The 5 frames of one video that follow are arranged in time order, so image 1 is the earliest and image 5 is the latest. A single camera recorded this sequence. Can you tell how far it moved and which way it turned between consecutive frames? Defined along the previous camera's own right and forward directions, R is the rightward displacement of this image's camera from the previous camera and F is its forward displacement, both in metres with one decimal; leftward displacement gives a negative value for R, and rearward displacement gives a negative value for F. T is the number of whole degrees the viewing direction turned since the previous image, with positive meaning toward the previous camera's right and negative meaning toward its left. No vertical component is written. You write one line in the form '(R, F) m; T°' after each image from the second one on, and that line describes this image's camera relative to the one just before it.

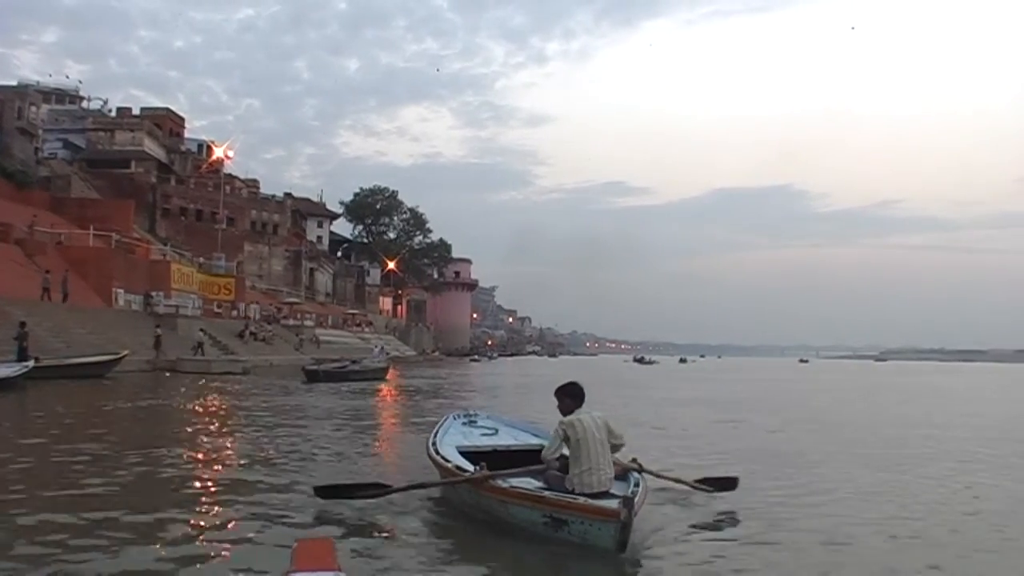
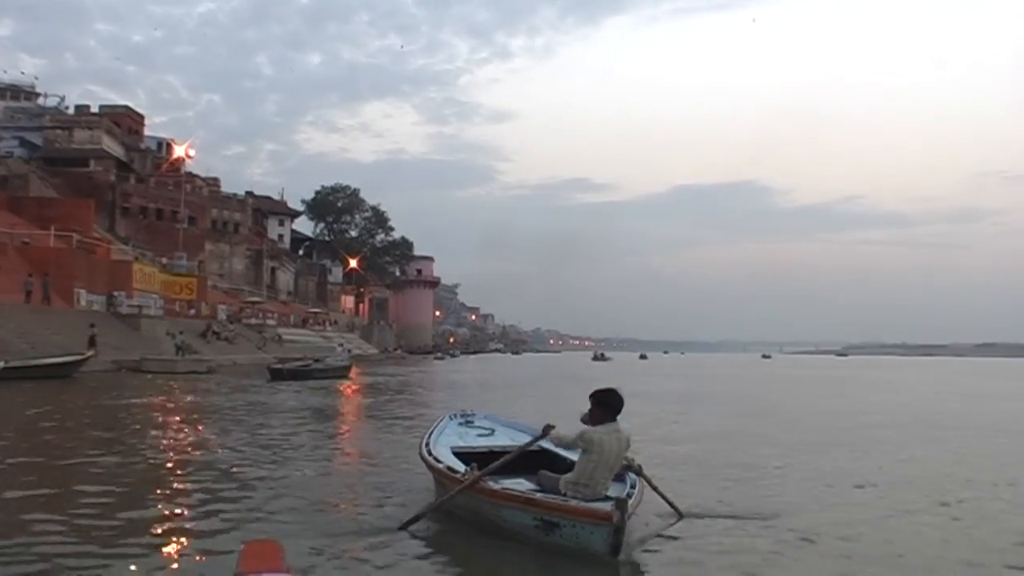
(-0.2, -0.1) m; +3°
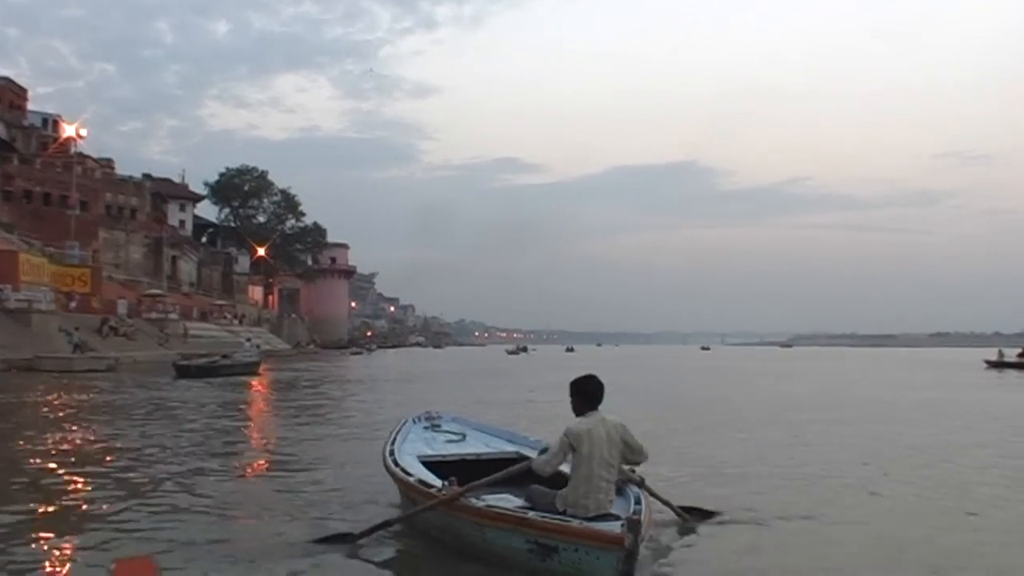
(-0.6, +0.8) m; +7°
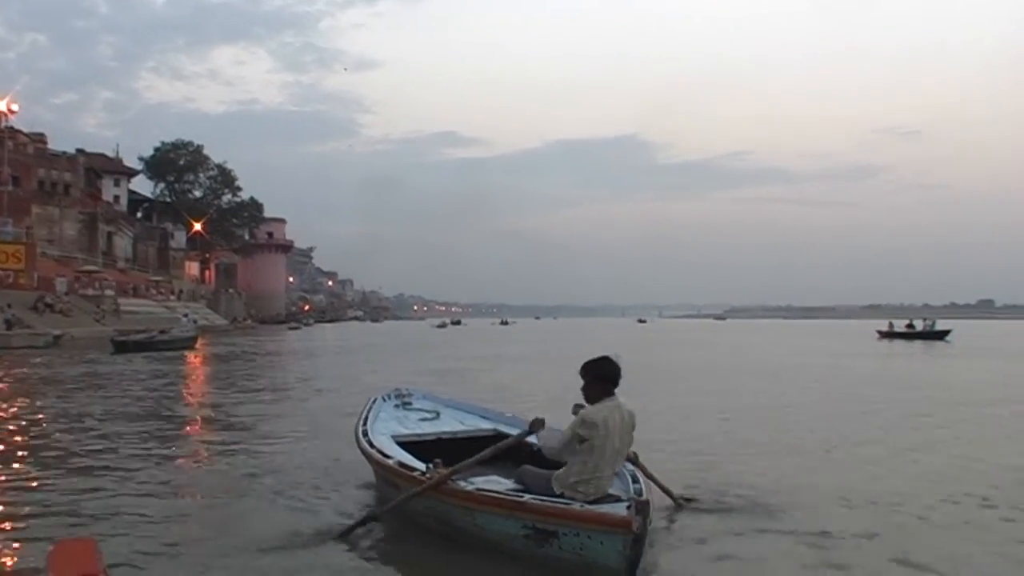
(-0.5, -0.3) m; +5°
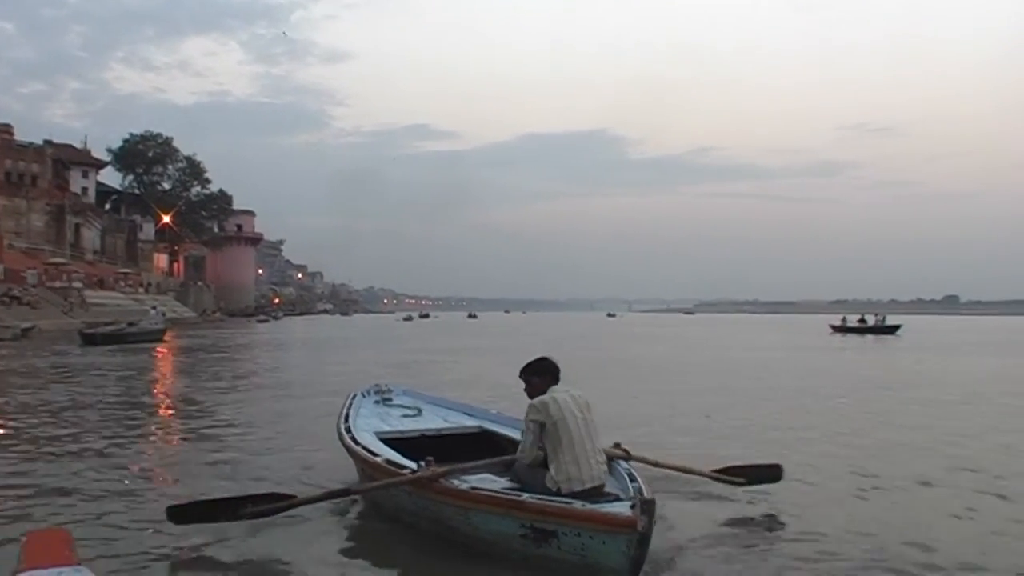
(-0.2, -0.2) m; +2°
